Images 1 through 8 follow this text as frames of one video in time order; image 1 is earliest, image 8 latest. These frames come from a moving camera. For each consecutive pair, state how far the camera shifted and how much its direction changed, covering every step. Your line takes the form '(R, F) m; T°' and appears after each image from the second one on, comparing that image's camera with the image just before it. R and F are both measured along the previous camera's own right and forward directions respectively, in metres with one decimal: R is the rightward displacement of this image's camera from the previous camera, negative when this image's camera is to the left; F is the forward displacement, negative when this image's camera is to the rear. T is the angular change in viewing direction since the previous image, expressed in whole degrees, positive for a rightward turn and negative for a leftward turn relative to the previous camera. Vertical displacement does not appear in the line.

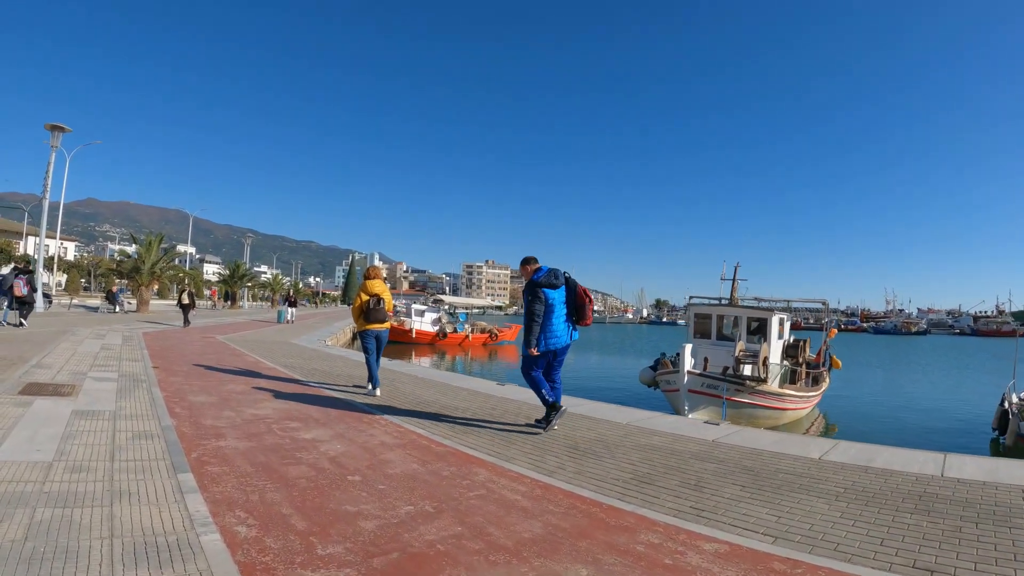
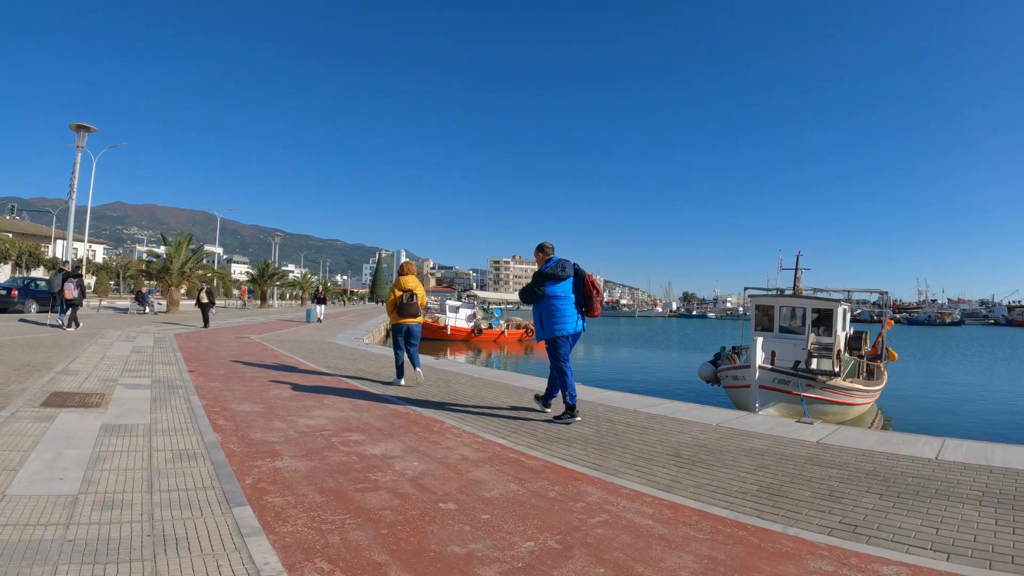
(-0.8, +1.1) m; -2°
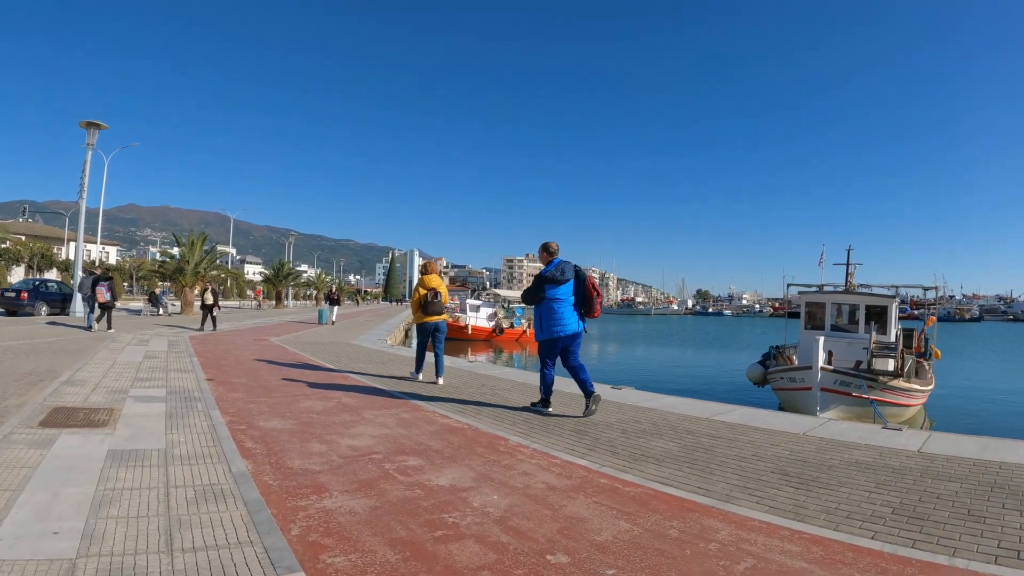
(-0.7, +1.0) m; -1°
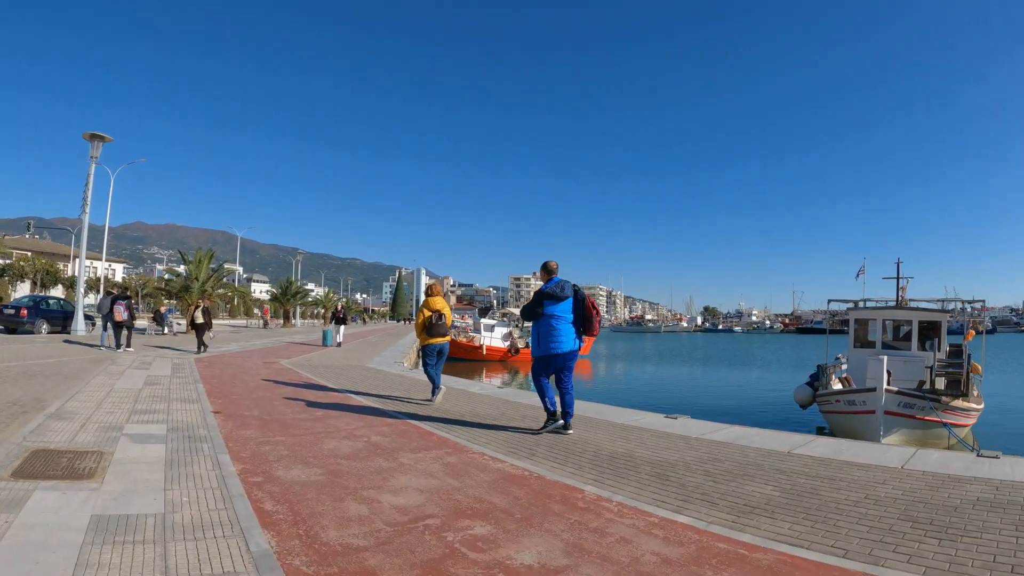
(-0.6, +1.0) m; 0°
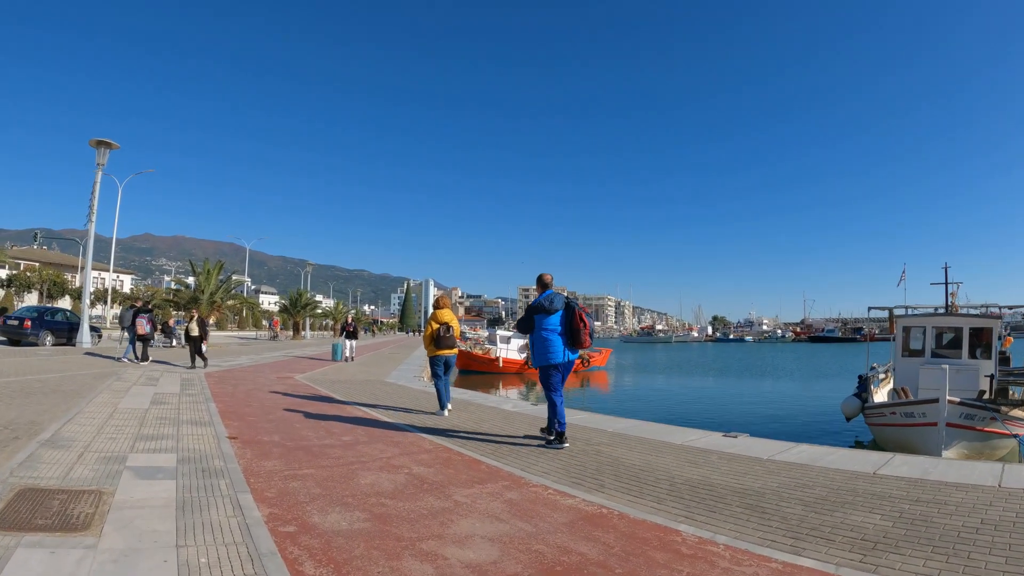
(-0.5, +0.8) m; -1°
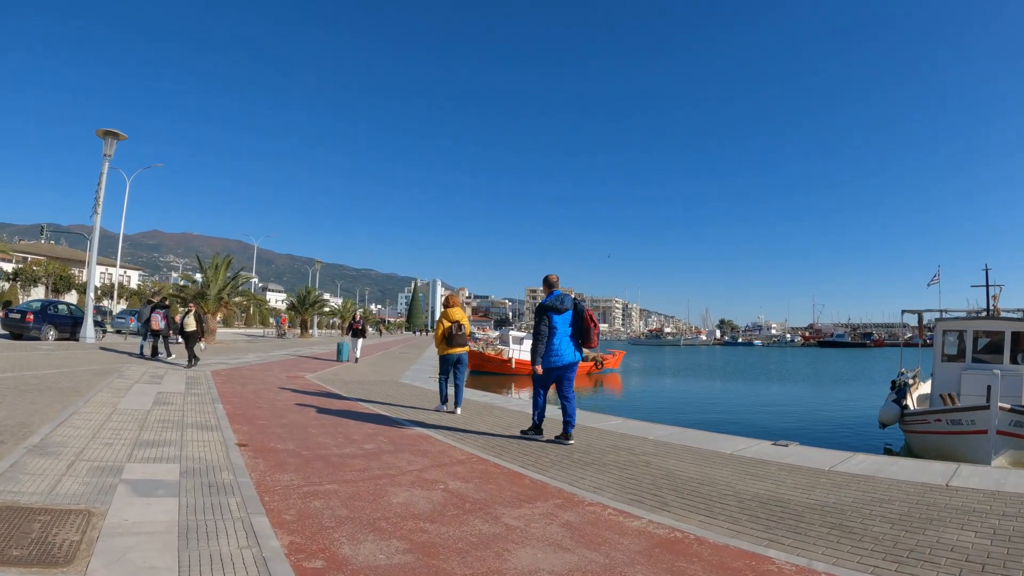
(-0.4, +0.6) m; -1°
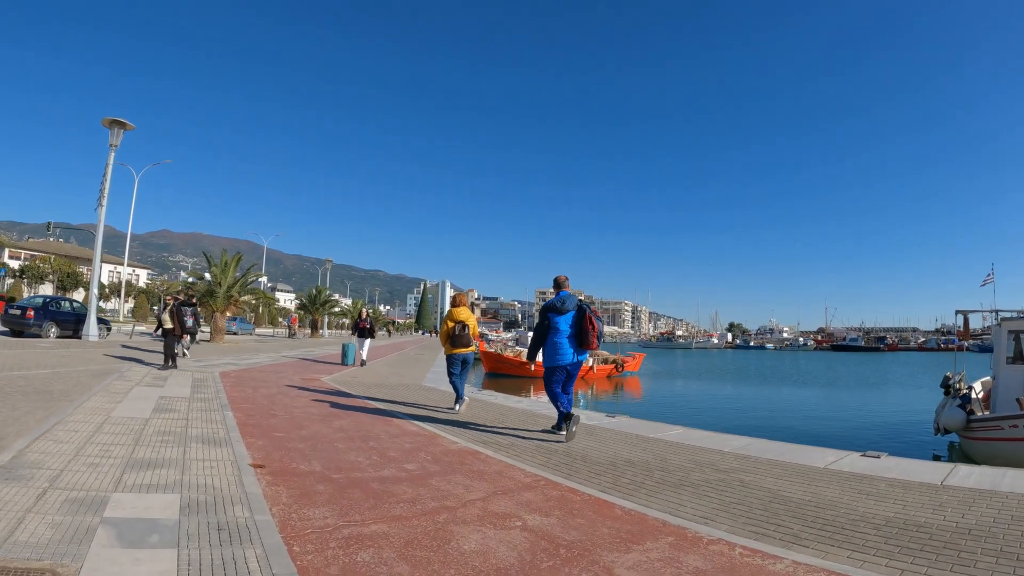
(-0.5, +1.0) m; -1°
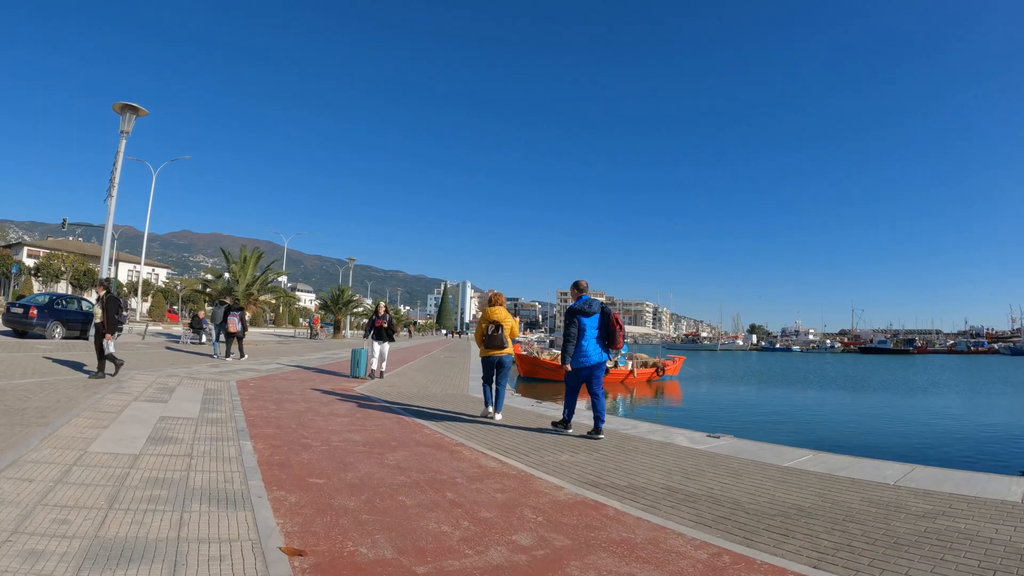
(-0.8, +1.6) m; -2°
